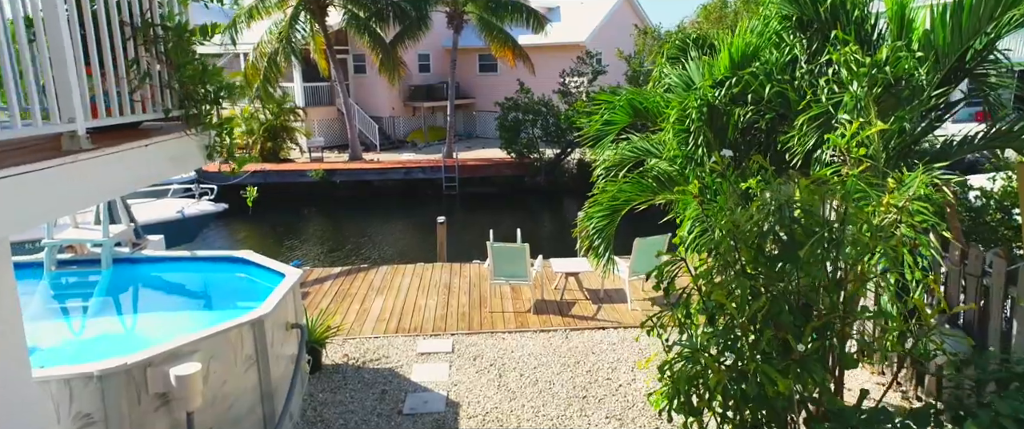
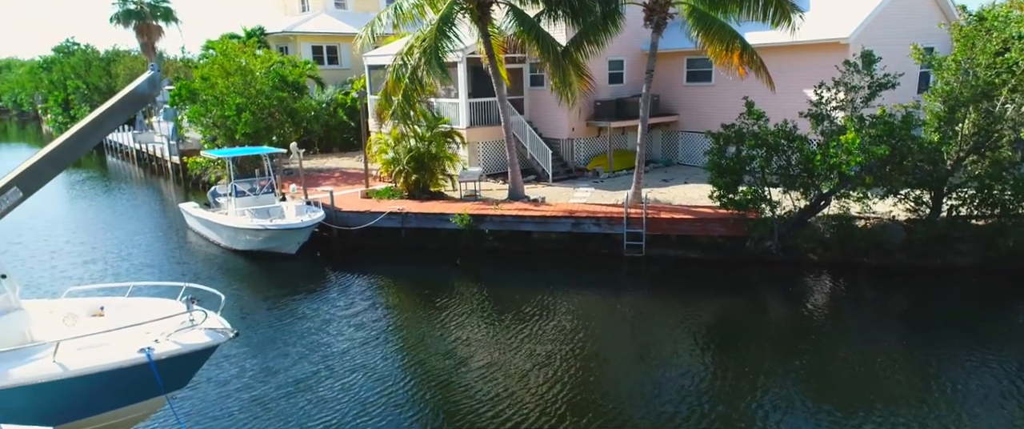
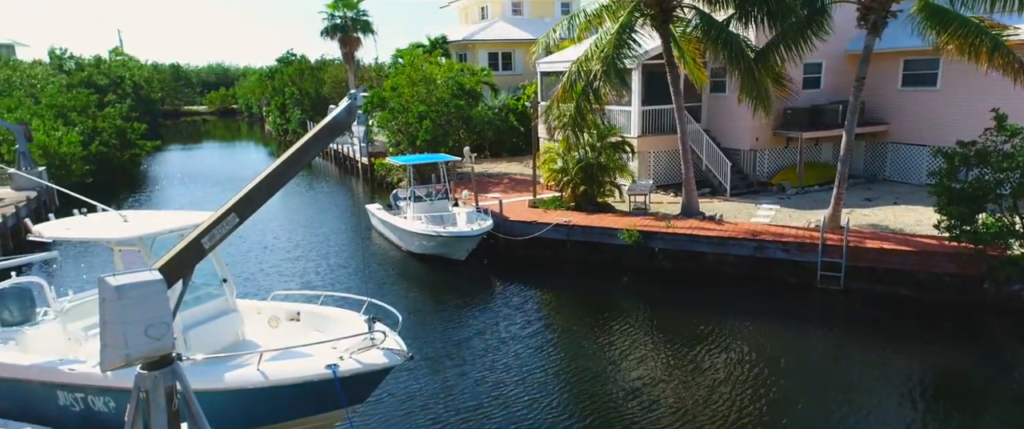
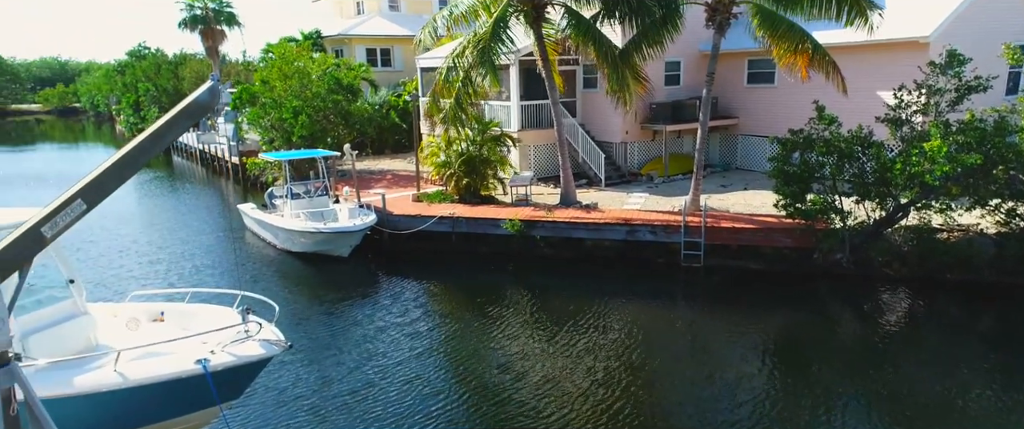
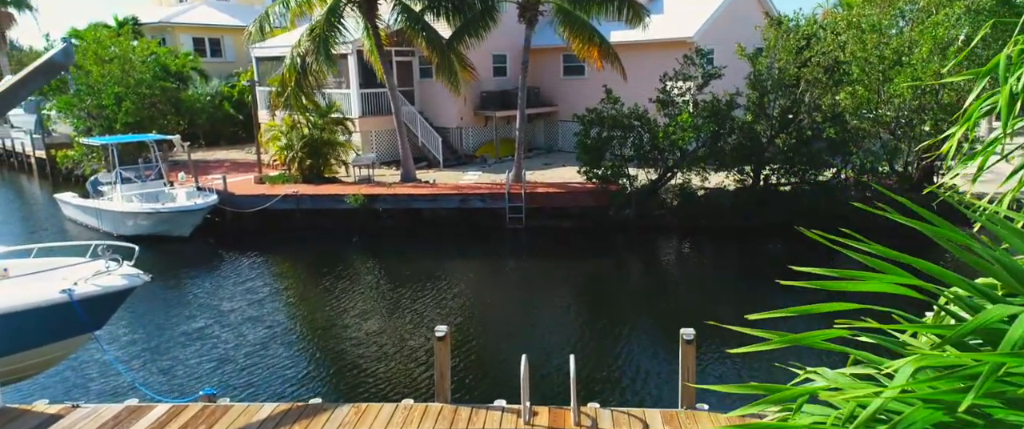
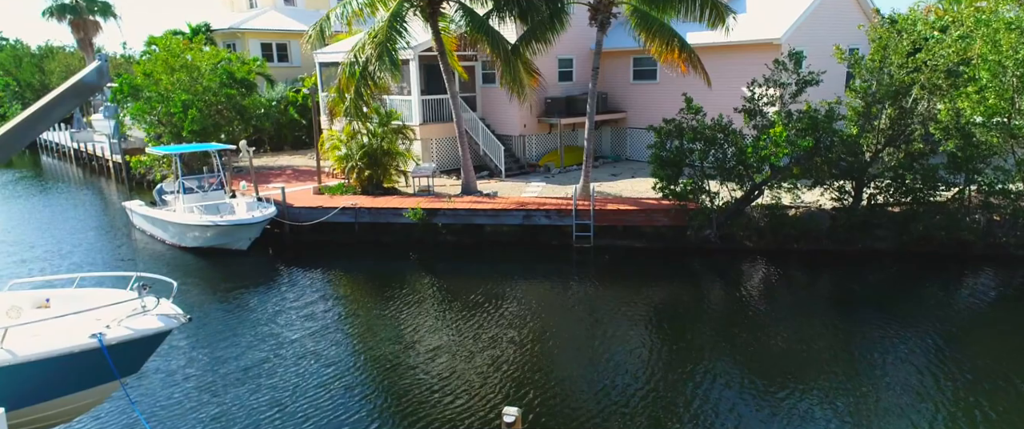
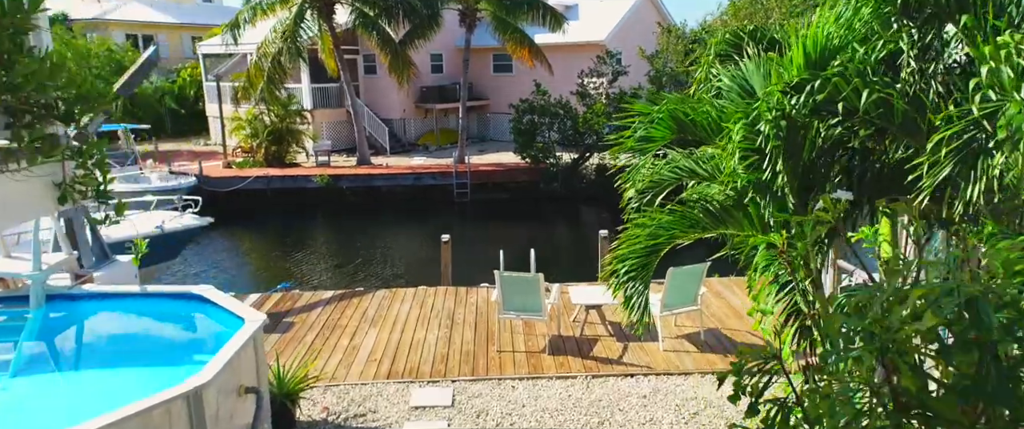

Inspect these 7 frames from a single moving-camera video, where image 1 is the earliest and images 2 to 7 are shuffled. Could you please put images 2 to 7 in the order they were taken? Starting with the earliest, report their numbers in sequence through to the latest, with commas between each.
7, 5, 6, 2, 4, 3
